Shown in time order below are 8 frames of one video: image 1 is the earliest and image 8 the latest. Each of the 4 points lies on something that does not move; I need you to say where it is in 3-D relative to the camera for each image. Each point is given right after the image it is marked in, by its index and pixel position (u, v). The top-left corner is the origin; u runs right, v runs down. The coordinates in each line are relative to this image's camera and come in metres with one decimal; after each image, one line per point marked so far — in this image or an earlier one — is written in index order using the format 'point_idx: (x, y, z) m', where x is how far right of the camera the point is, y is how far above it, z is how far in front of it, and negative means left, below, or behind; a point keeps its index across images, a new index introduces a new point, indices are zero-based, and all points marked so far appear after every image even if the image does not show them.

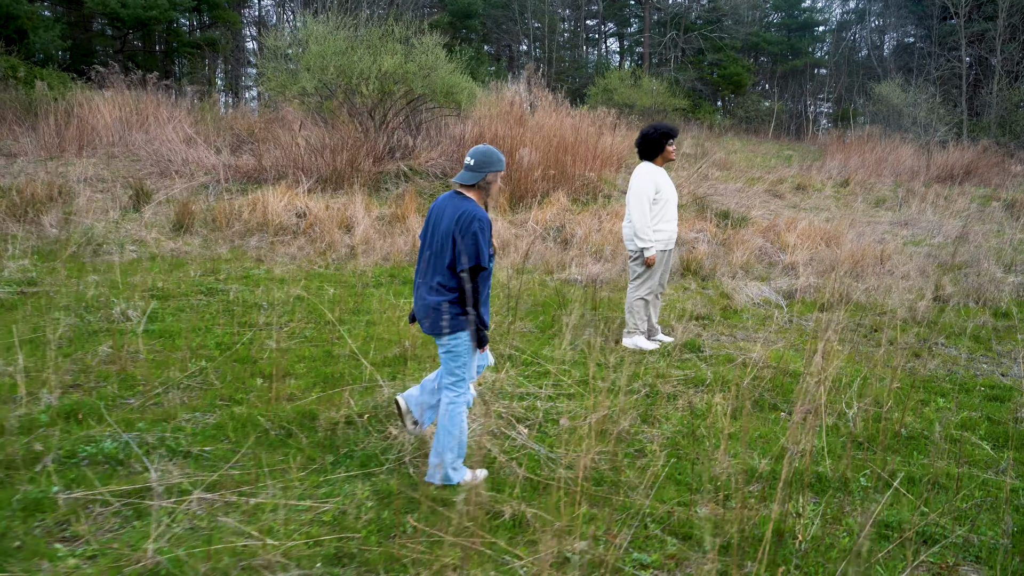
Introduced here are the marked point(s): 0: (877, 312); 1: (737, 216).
0: (+2.8, -0.2, +6.3) m
1: (+3.3, +1.1, +12.0) m
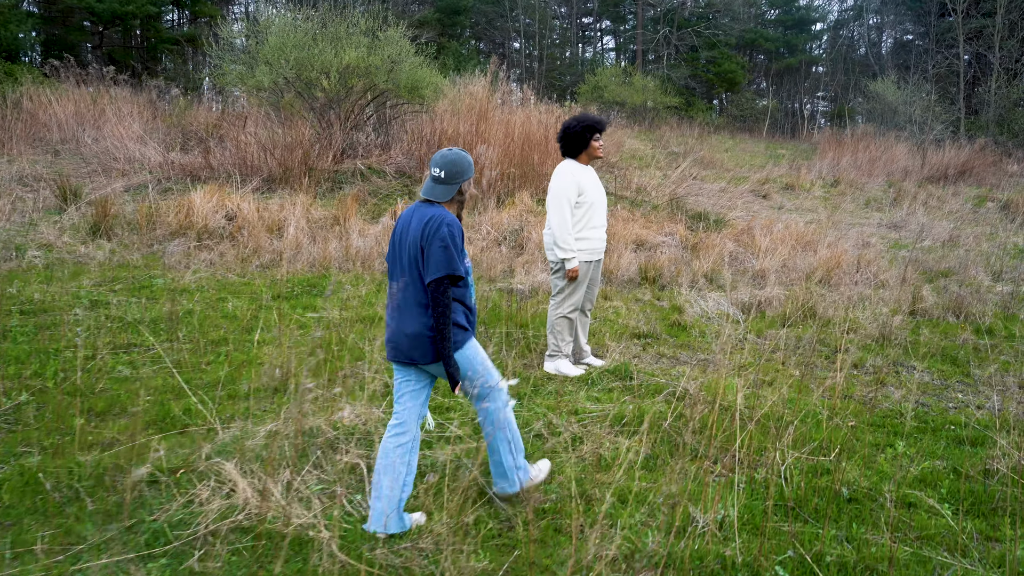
0: (+2.3, -0.3, +5.6) m
1: (+2.8, +1.0, +11.3) m
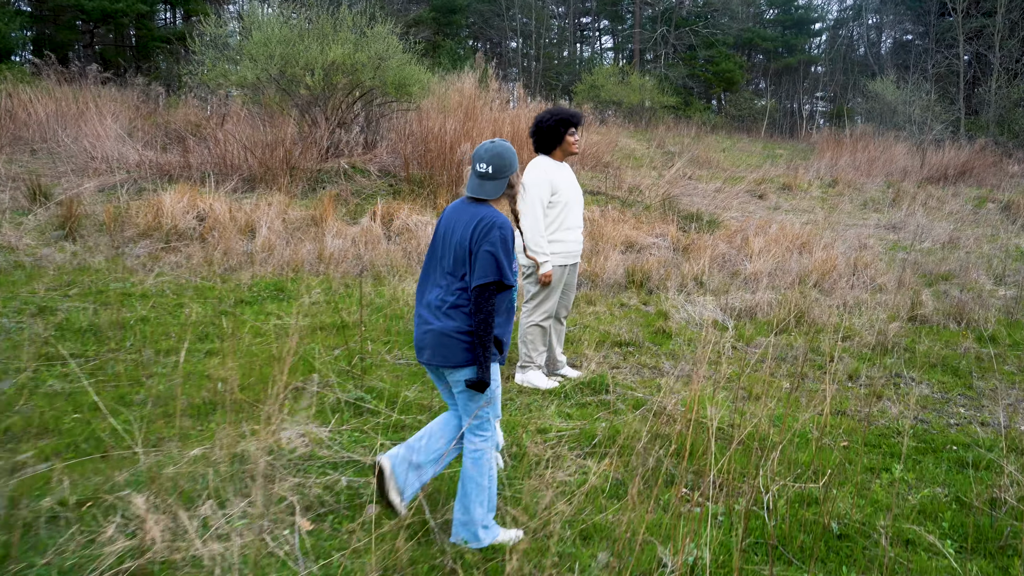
0: (+2.1, -0.3, +5.3) m
1: (+2.6, +0.9, +11.0) m
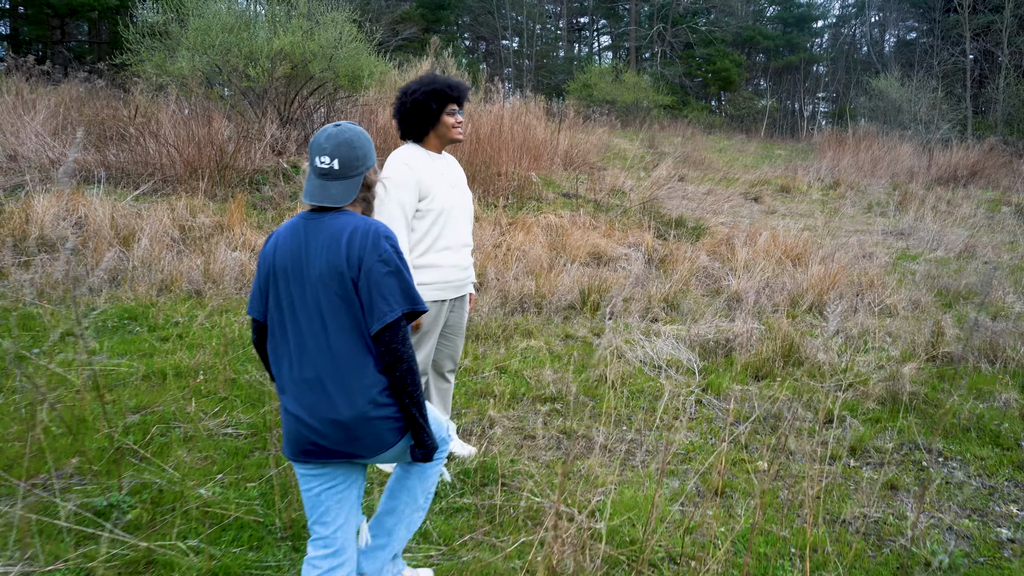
0: (+1.6, -0.5, +4.0) m
1: (+2.1, +0.8, +9.8) m
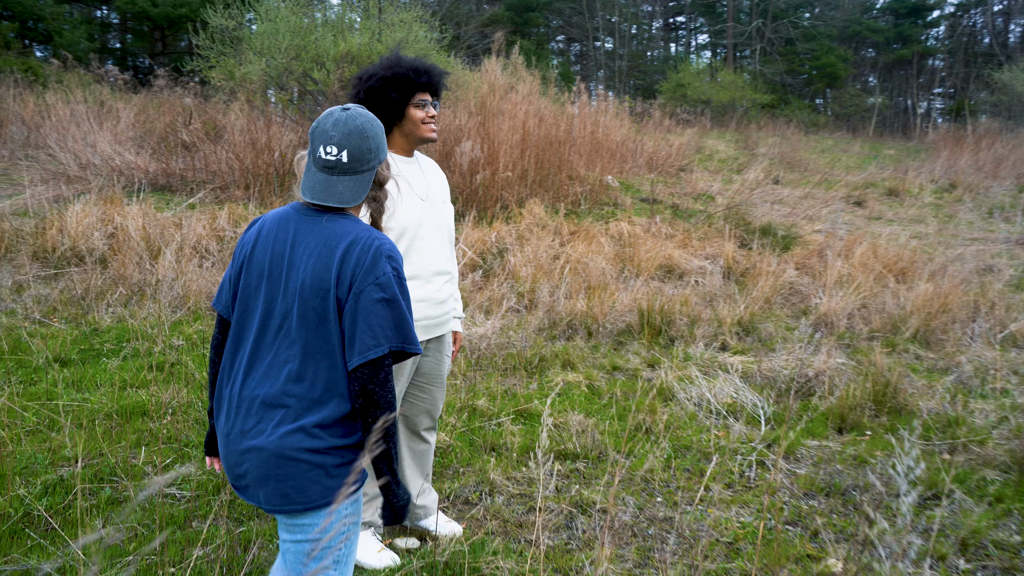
0: (+1.7, -0.6, +3.2) m
1: (+2.9, +0.6, +8.8) m
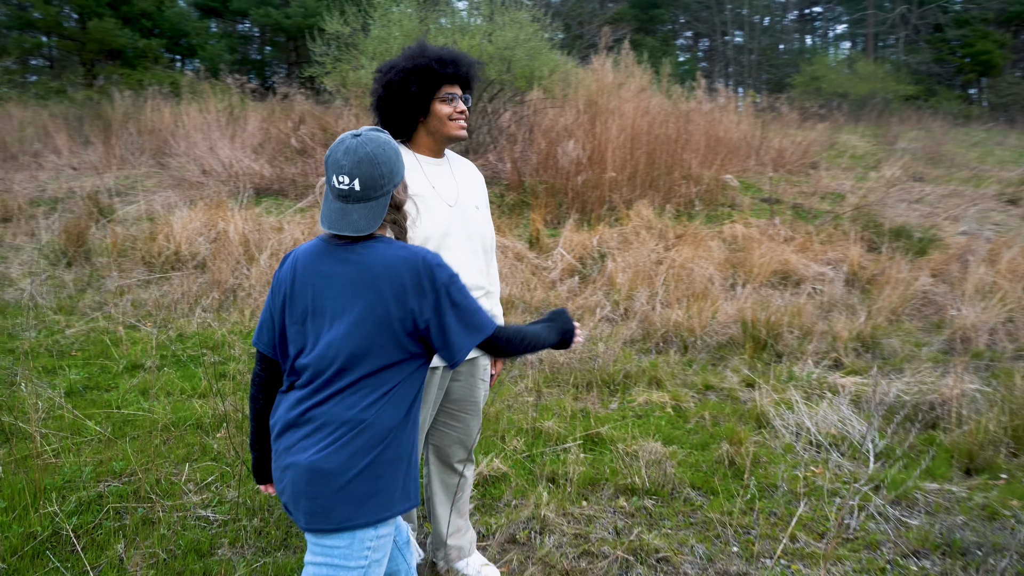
0: (+1.9, -0.7, +2.6) m
1: (+4.0, +0.5, +8.0) m
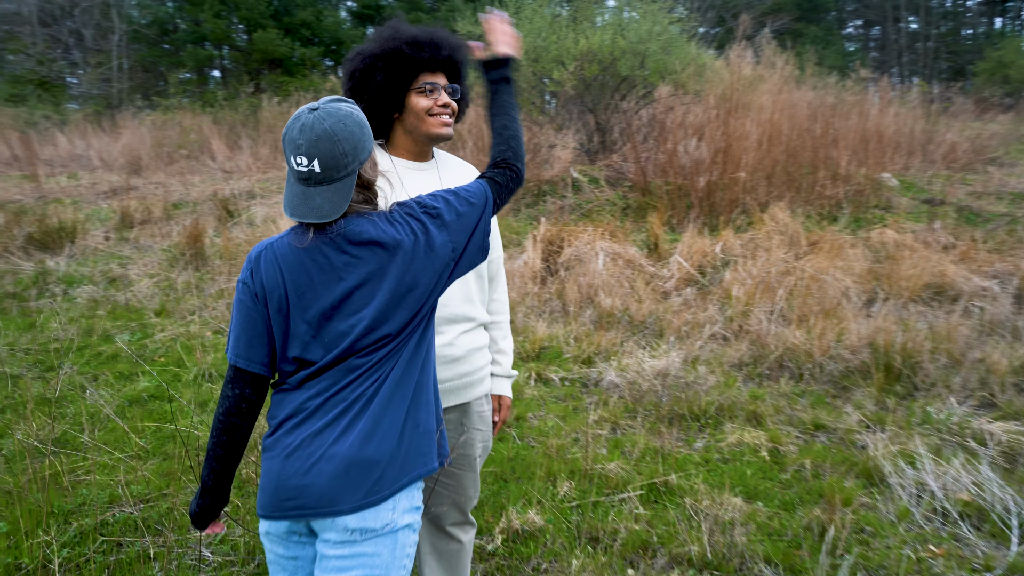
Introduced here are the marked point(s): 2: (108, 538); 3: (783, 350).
0: (+1.9, -0.7, +1.9) m
1: (+5.0, +0.4, +6.8) m
2: (-1.2, -0.7, +2.3) m
3: (+1.4, -0.3, +4.2) m
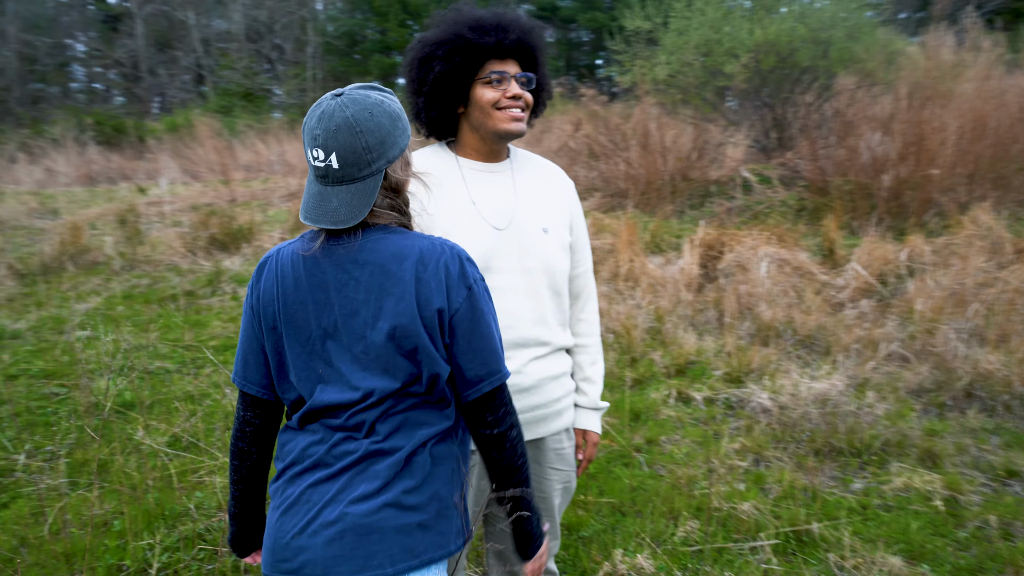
0: (+2.0, -0.8, +1.2) m
1: (+6.1, +0.2, +5.4) m
2: (-0.9, -0.7, +2.3) m
3: (+2.0, -0.4, +3.6) m
